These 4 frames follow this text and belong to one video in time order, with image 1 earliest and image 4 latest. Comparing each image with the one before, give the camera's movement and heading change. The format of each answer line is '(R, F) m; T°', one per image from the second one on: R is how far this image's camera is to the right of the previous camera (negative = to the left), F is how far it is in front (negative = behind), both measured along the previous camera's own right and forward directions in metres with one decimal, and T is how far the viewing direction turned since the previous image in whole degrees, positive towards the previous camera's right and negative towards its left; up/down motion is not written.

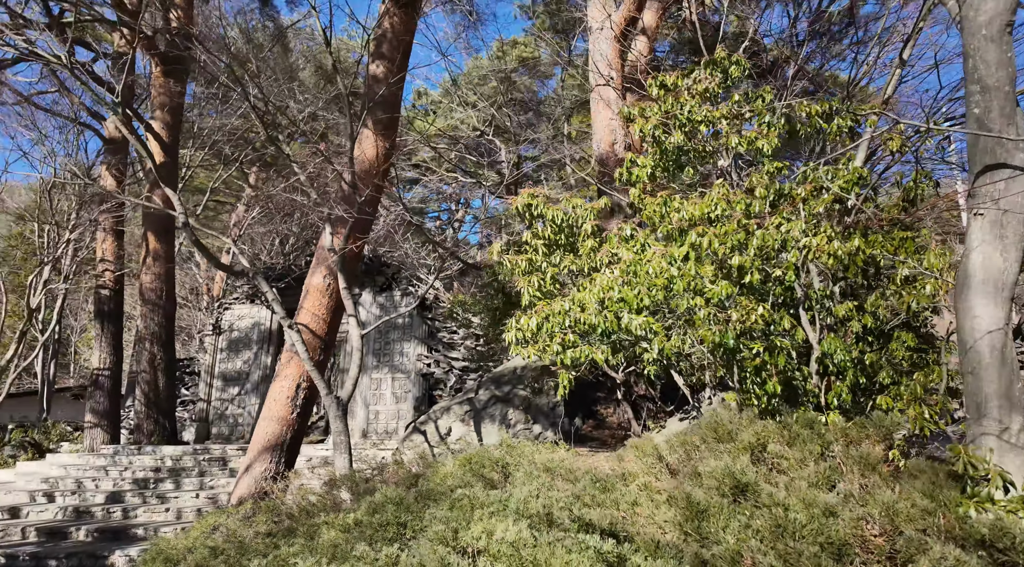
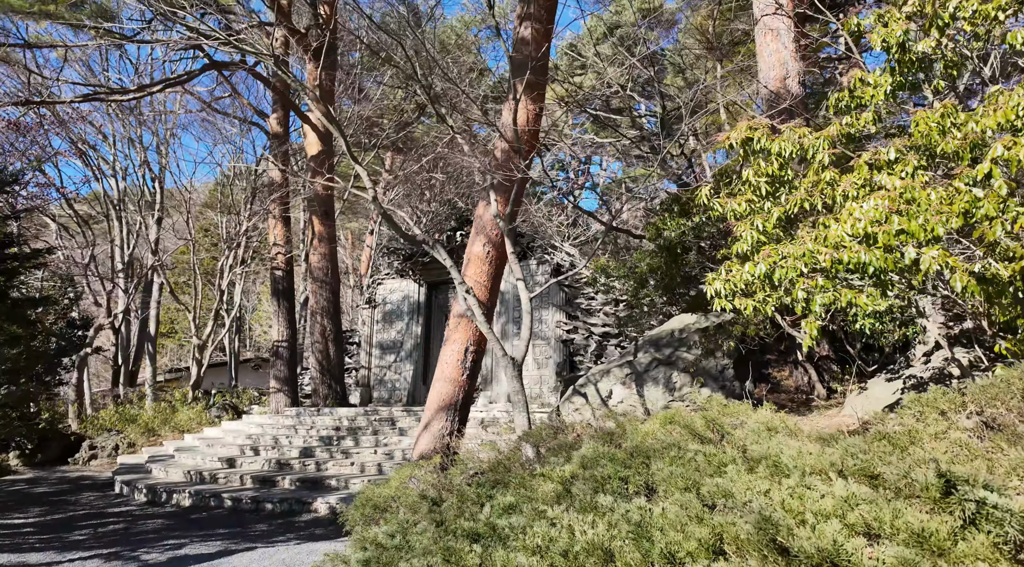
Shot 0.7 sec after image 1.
(-0.4, +0.1) m; -9°
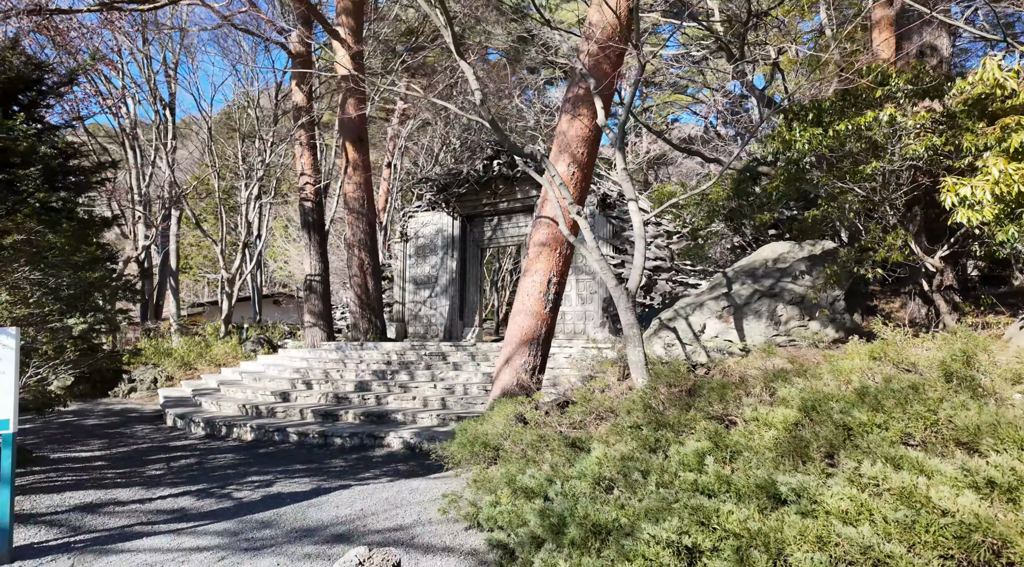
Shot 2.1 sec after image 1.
(-0.9, +0.6) m; 0°
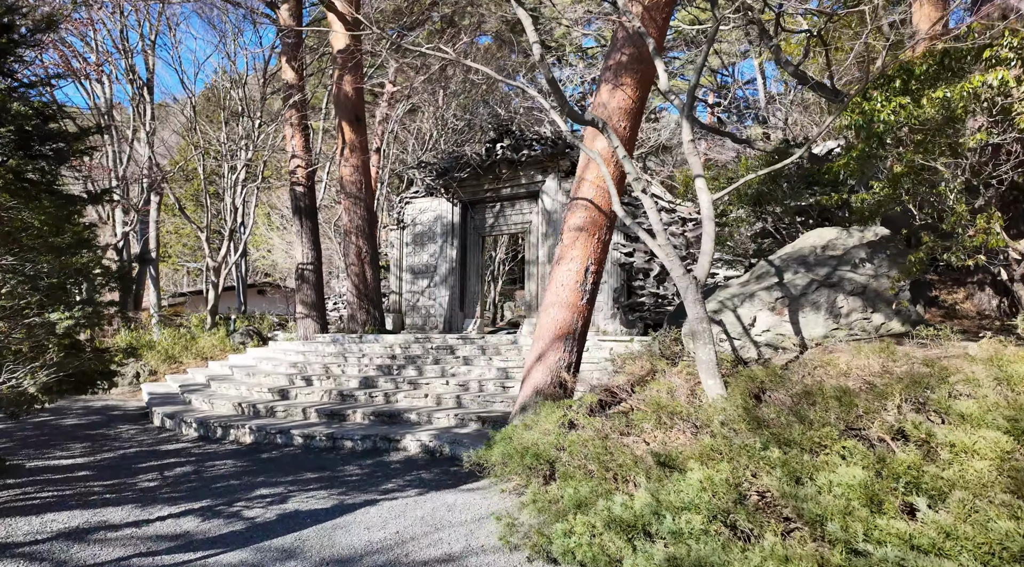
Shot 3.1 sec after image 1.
(-0.5, +0.8) m; +1°
